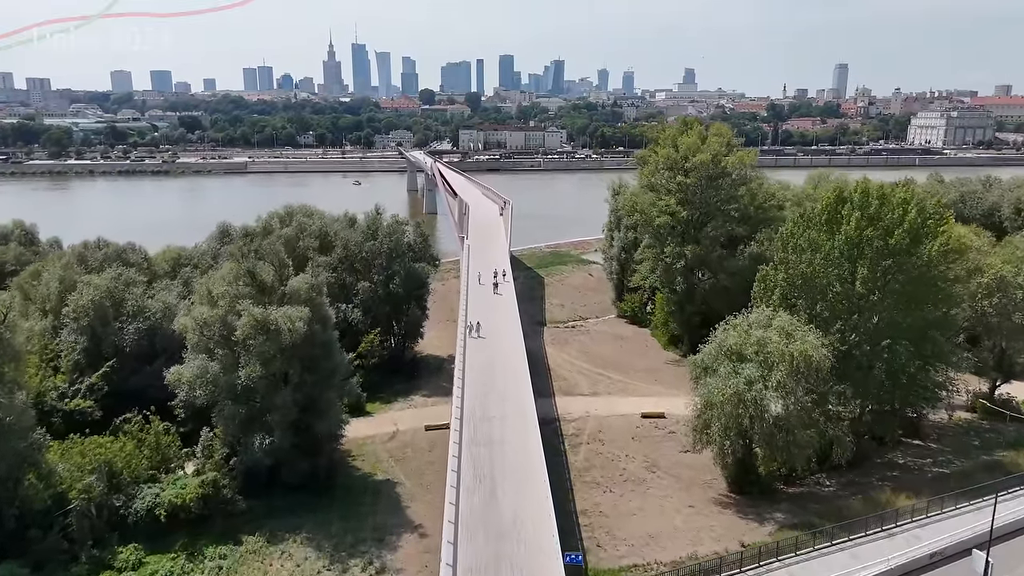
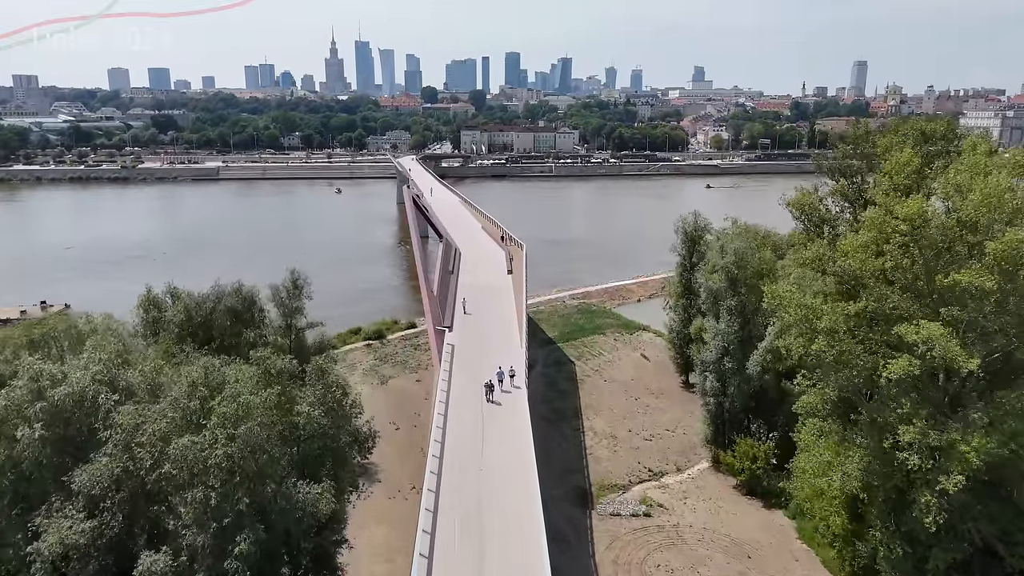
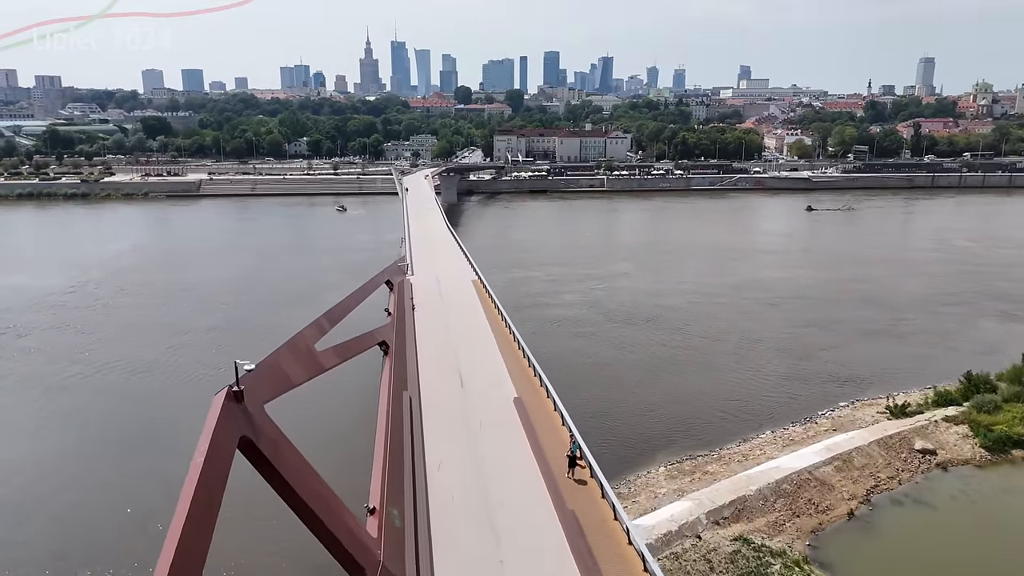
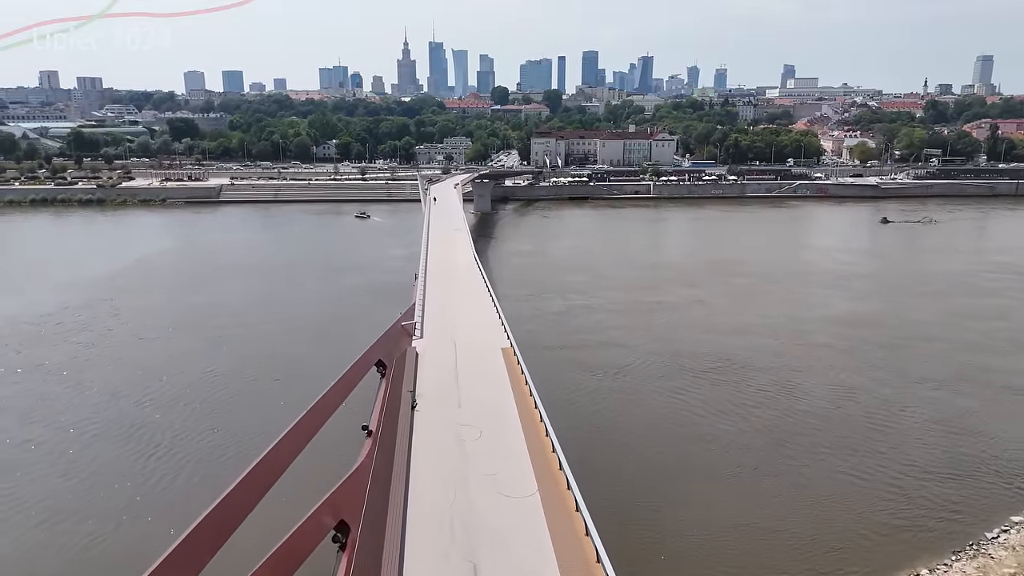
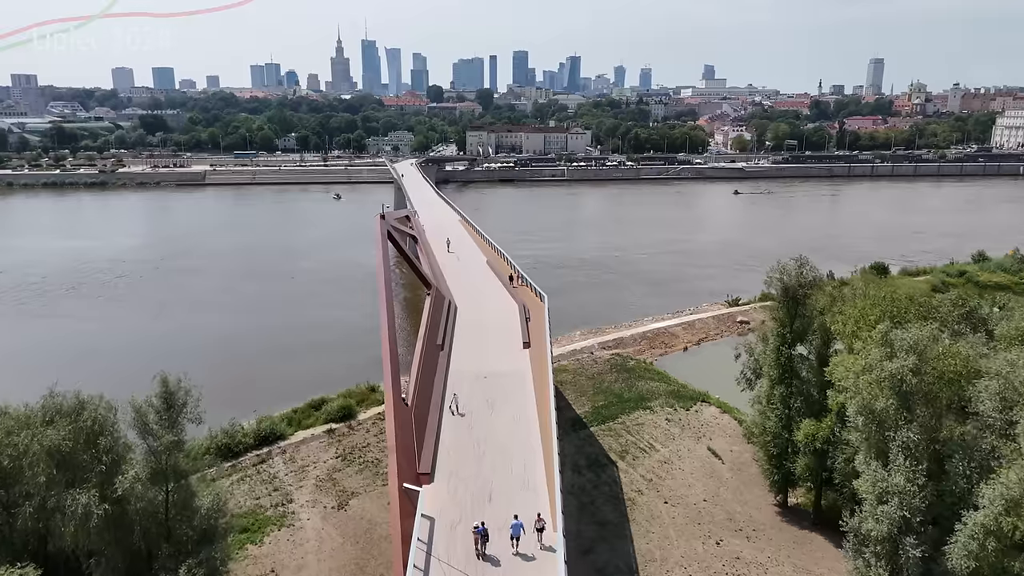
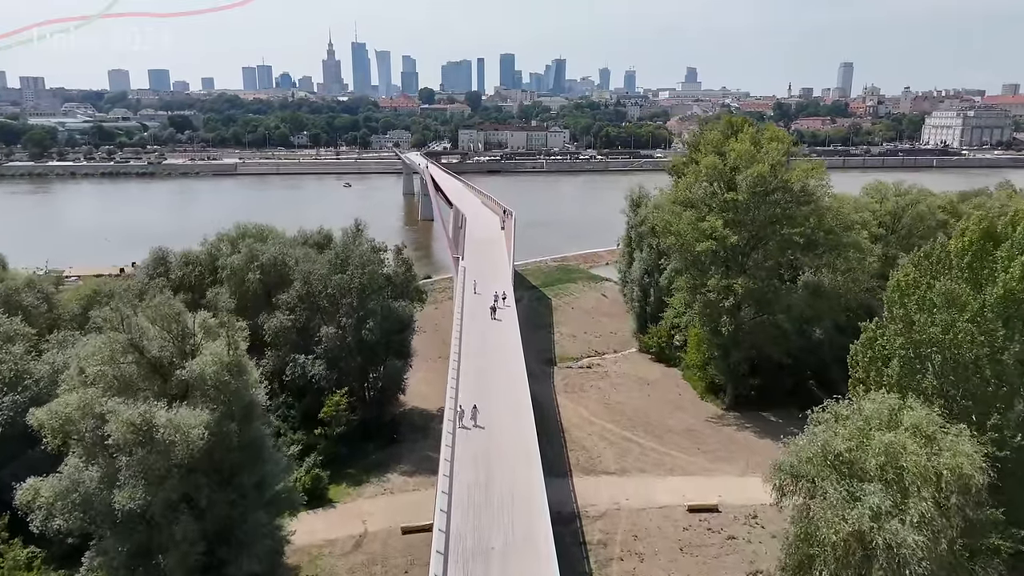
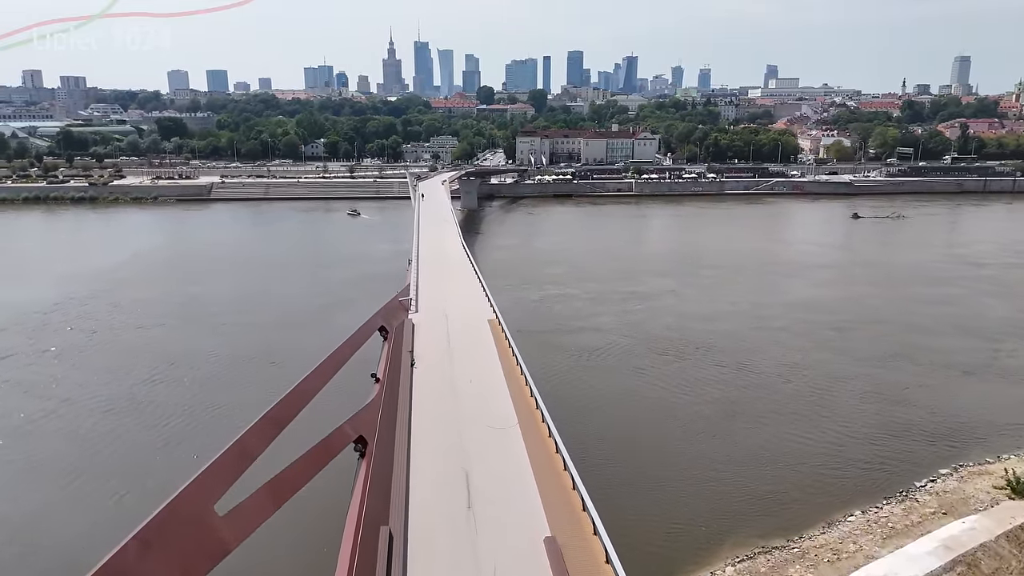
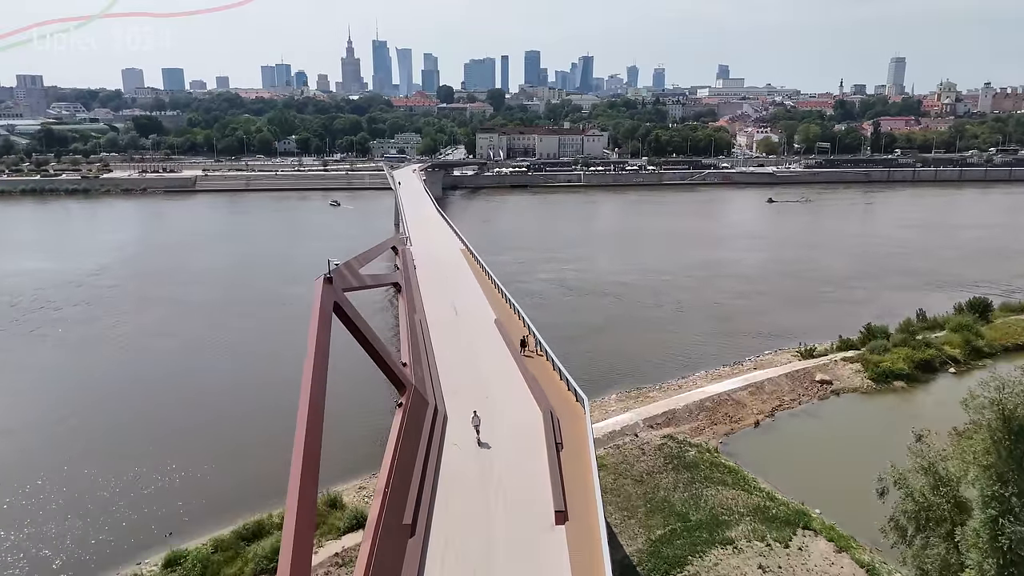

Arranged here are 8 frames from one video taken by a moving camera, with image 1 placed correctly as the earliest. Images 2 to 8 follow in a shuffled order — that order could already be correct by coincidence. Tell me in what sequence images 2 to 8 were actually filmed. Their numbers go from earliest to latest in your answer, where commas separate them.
6, 2, 5, 8, 3, 7, 4
